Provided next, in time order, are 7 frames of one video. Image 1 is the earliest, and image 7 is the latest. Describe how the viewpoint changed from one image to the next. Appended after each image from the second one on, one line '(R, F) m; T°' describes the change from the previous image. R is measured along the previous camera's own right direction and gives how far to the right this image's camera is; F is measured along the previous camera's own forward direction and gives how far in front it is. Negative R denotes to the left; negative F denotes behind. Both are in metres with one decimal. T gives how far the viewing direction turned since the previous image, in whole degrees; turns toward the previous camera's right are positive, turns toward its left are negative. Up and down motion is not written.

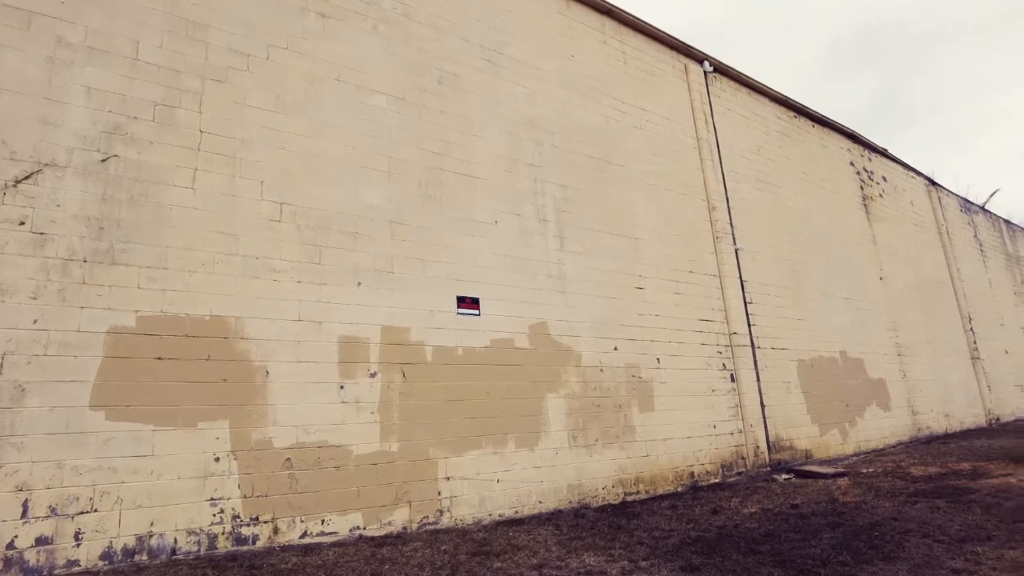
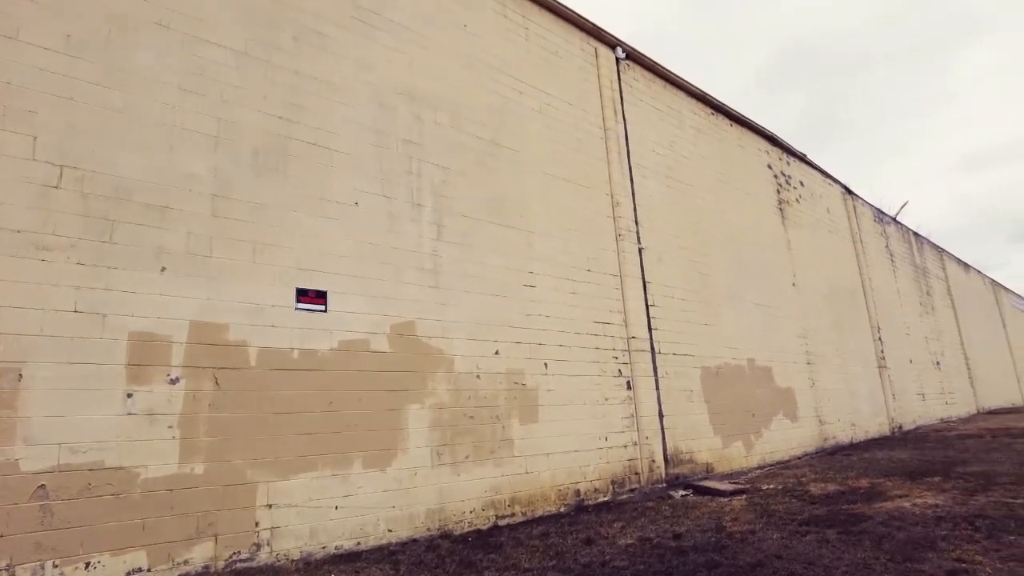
(+0.7, +0.8) m; +5°
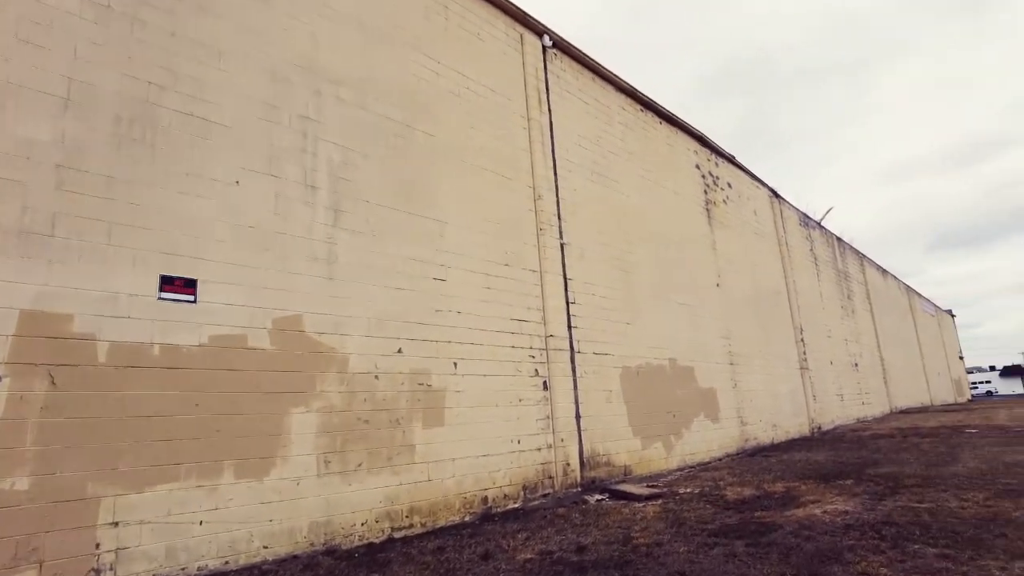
(+0.3, +0.4) m; +5°
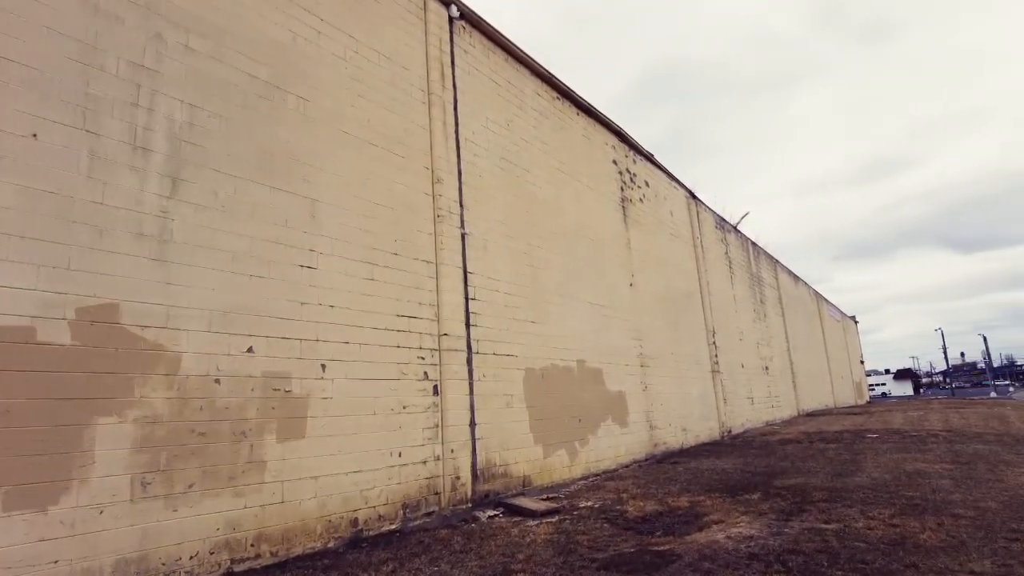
(+0.4, +0.7) m; +6°
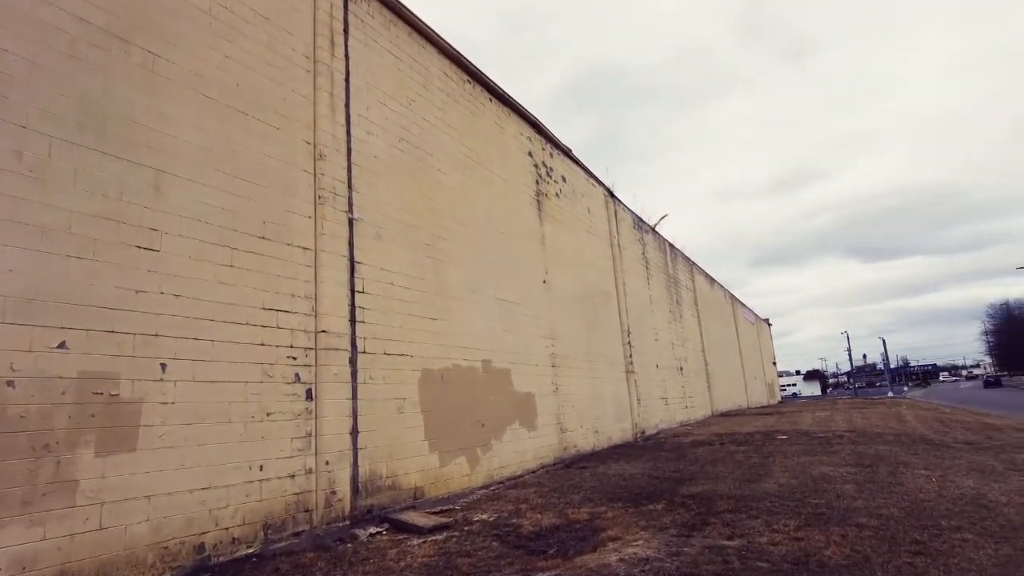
(+0.4, +0.6) m; +6°
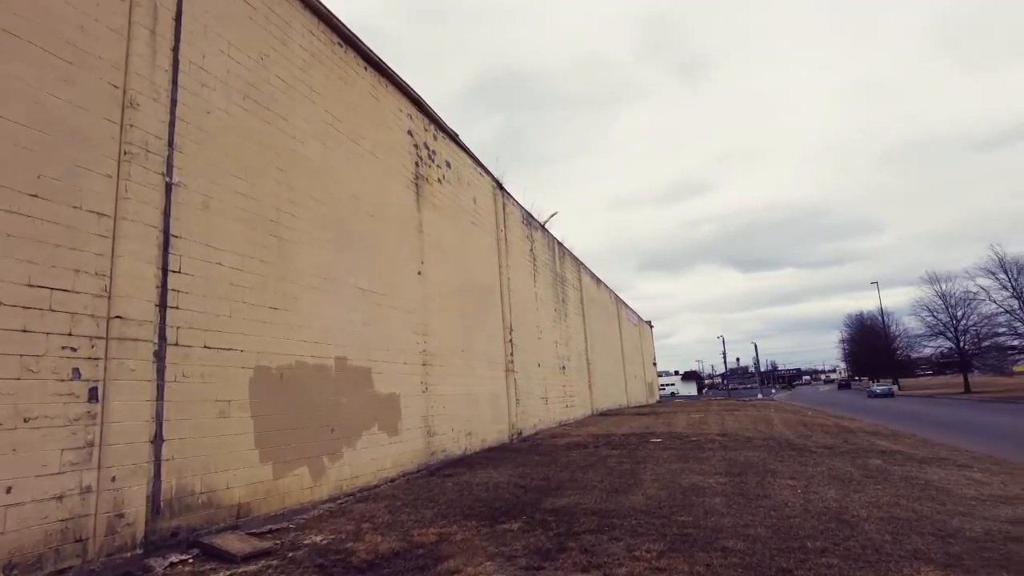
(+0.4, +0.8) m; +9°
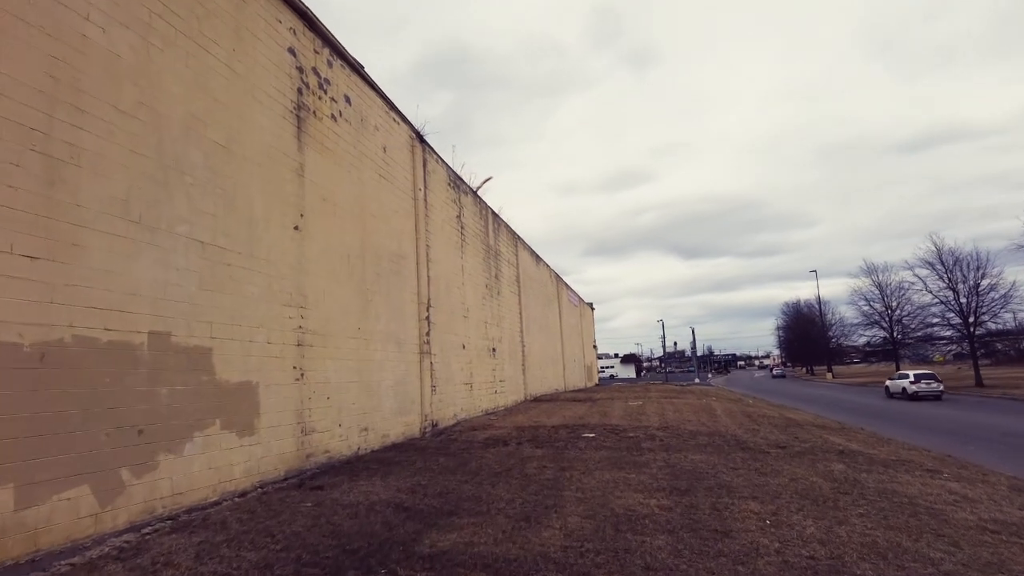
(+0.5, +2.0) m; +5°
